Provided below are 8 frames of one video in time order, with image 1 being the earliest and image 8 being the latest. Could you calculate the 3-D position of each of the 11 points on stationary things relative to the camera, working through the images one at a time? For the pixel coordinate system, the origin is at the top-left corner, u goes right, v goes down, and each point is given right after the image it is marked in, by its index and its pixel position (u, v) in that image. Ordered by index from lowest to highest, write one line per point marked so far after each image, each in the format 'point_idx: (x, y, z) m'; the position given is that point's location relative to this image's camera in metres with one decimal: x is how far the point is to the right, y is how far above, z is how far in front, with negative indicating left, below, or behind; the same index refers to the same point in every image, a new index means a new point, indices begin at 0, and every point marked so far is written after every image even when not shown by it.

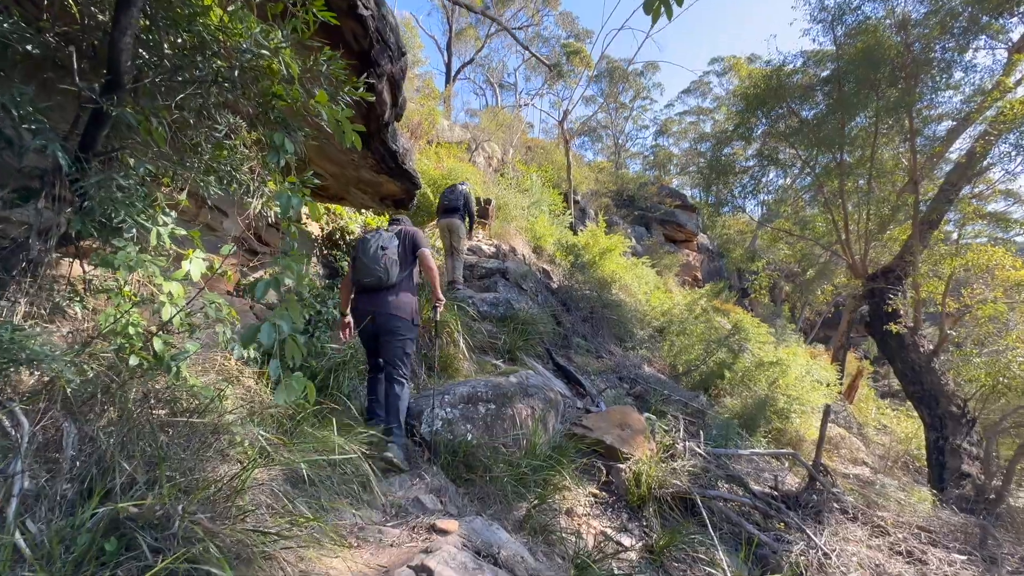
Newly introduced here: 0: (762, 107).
0: (+5.9, +4.2, +10.6) m
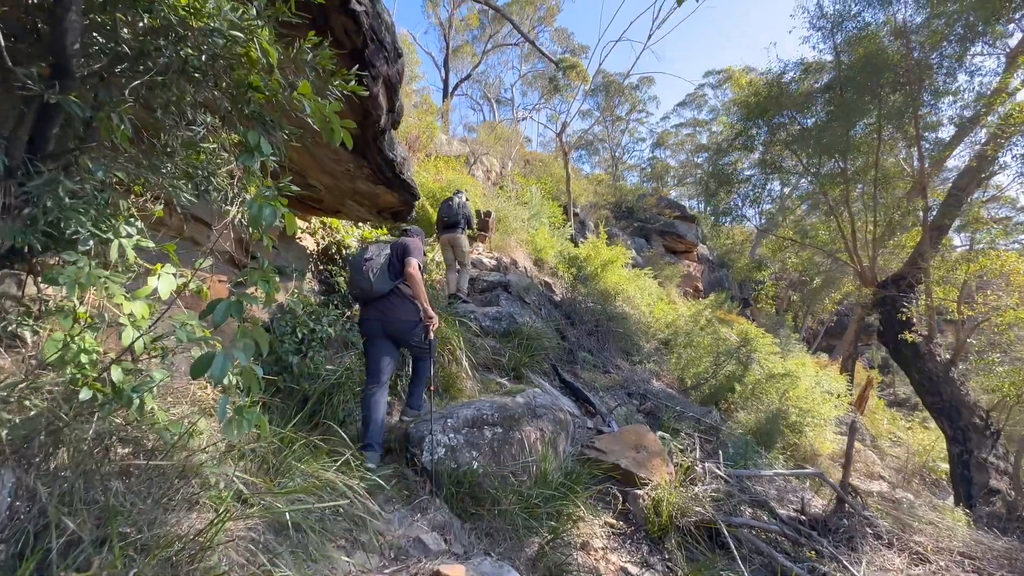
0: (+5.8, +4.0, +10.5) m
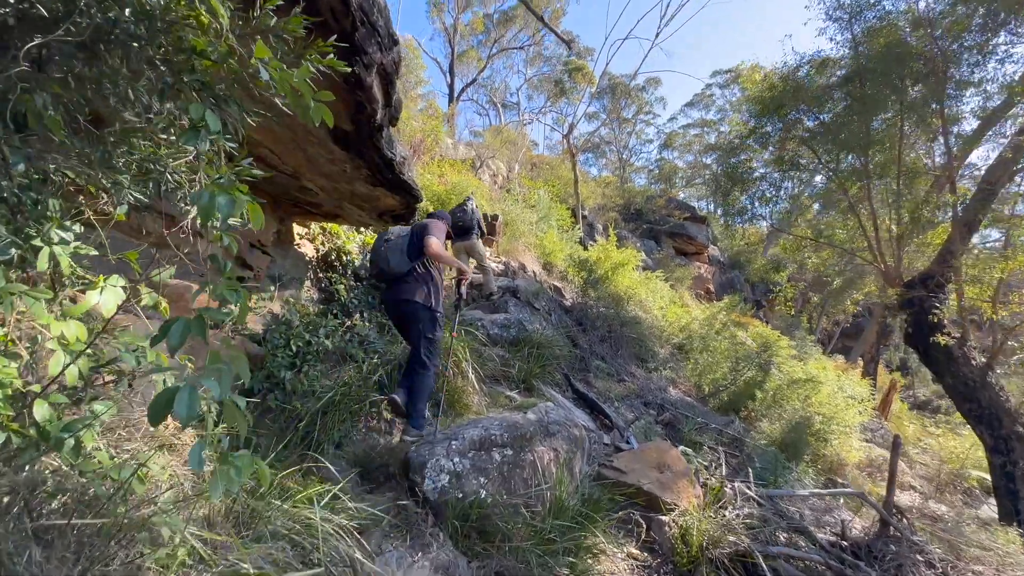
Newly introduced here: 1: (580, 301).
0: (+6.0, +4.0, +10.2) m
1: (+1.3, -0.3, +8.9) m
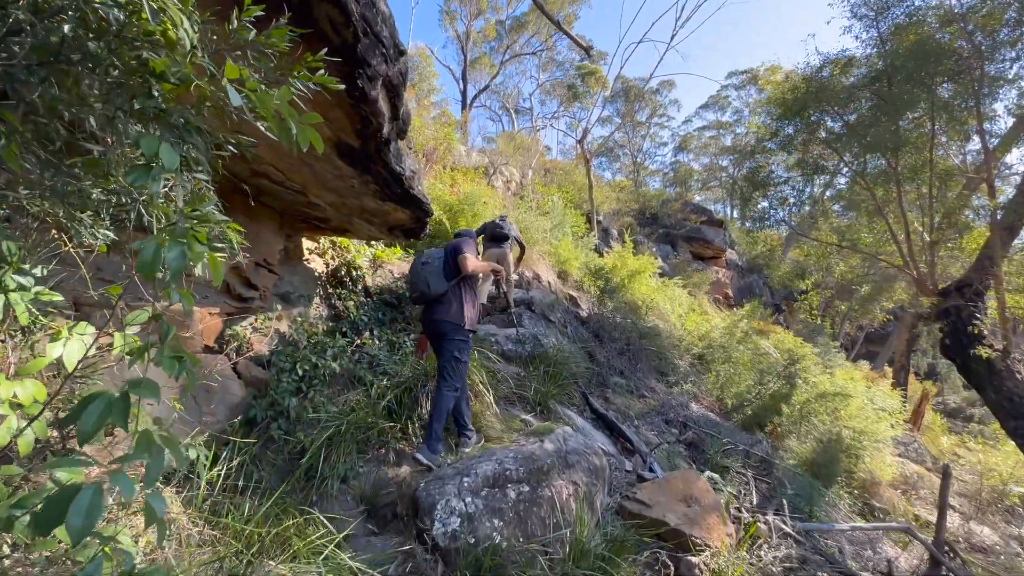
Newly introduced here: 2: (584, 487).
0: (+6.3, +3.8, +9.8) m
1: (+1.6, -0.5, +8.7) m
2: (+0.5, -1.4, +3.1) m
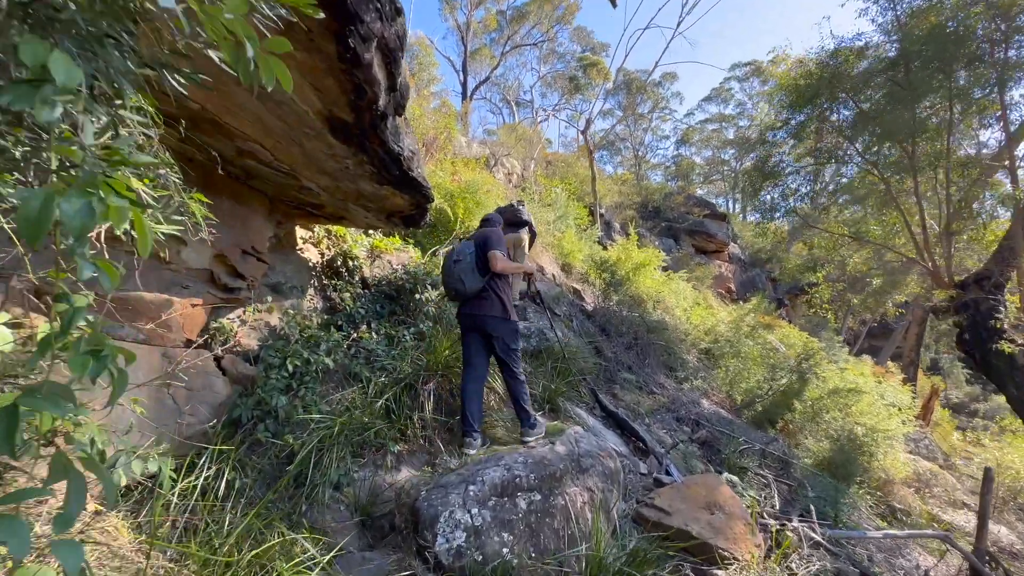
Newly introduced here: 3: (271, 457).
0: (+6.3, +3.9, +9.5) m
1: (+1.7, -0.3, +8.4) m
2: (+0.5, -1.3, +2.8) m
3: (-1.4, -1.0, +2.7) m
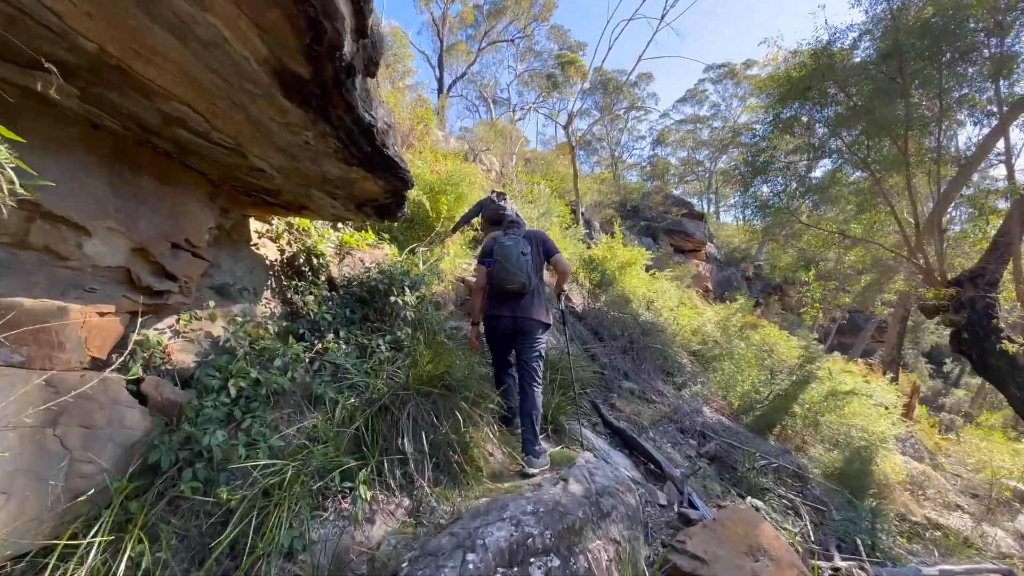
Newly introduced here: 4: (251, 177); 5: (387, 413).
0: (+6.0, +4.0, +9.2) m
1: (+1.4, -0.3, +7.9) m
2: (+0.6, -1.3, +2.3) m
3: (-1.4, -1.0, +2.1) m
4: (-1.9, +0.8, +3.2) m
5: (-0.8, -0.8, +2.8) m
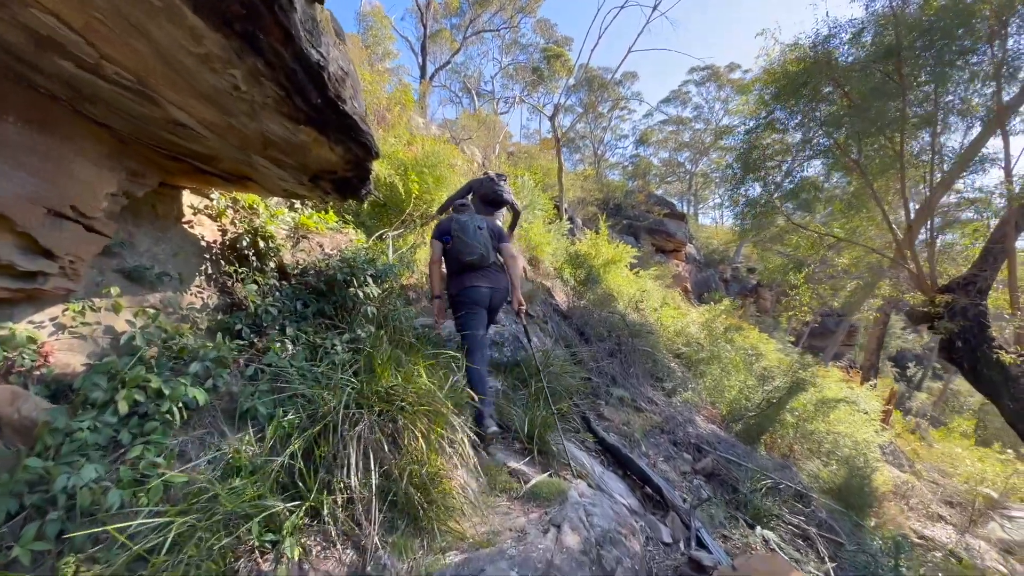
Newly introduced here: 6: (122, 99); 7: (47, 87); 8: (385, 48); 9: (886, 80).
0: (+5.7, +3.9, +8.9) m
1: (+1.1, -0.3, +7.4) m
2: (+0.5, -1.3, +1.7) m
3: (-1.5, -1.0, +1.4) m
4: (-2.0, +0.9, +2.6) m
5: (-0.9, -0.7, +2.2) m
6: (-1.9, +0.9, +2.2) m
7: (-2.2, +1.0, +2.1) m
8: (-4.3, +8.2, +15.3) m
9: (+6.7, +3.7, +8.0) m
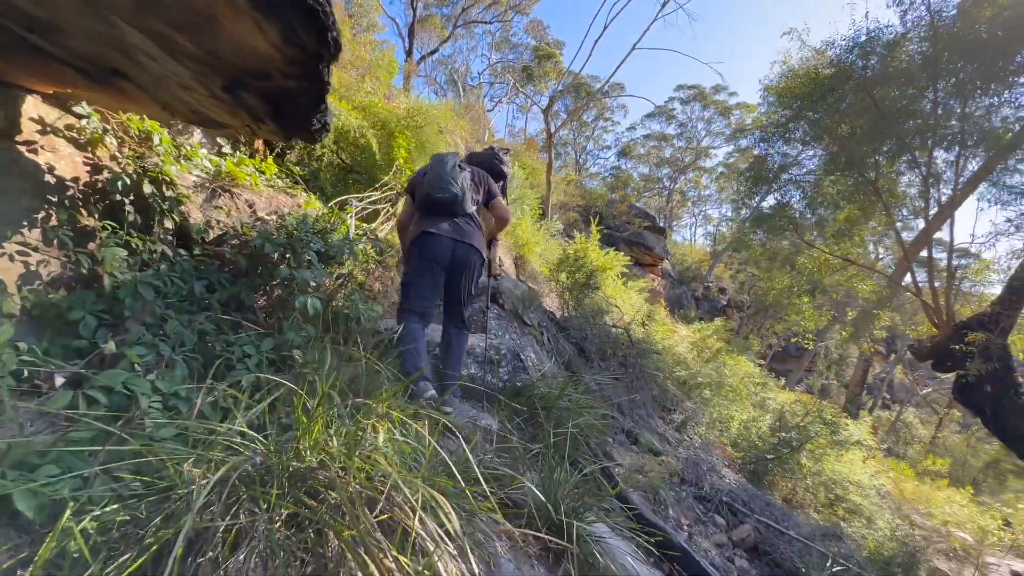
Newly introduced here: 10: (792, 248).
0: (+5.7, +3.4, +8.2) m
1: (+0.9, -0.4, +6.3) m
2: (+0.6, -1.3, +0.7) m
3: (-1.3, -0.8, +0.2) m
4: (-1.7, +1.0, +1.3) m
5: (-0.7, -0.6, +1.0) m
6: (-1.7, +1.1, +1.0) m
7: (-1.9, +1.1, +0.9) m
8: (-4.3, +8.5, +13.9) m
9: (+6.7, +3.2, +7.3) m
10: (+6.0, +1.1, +9.4) m
